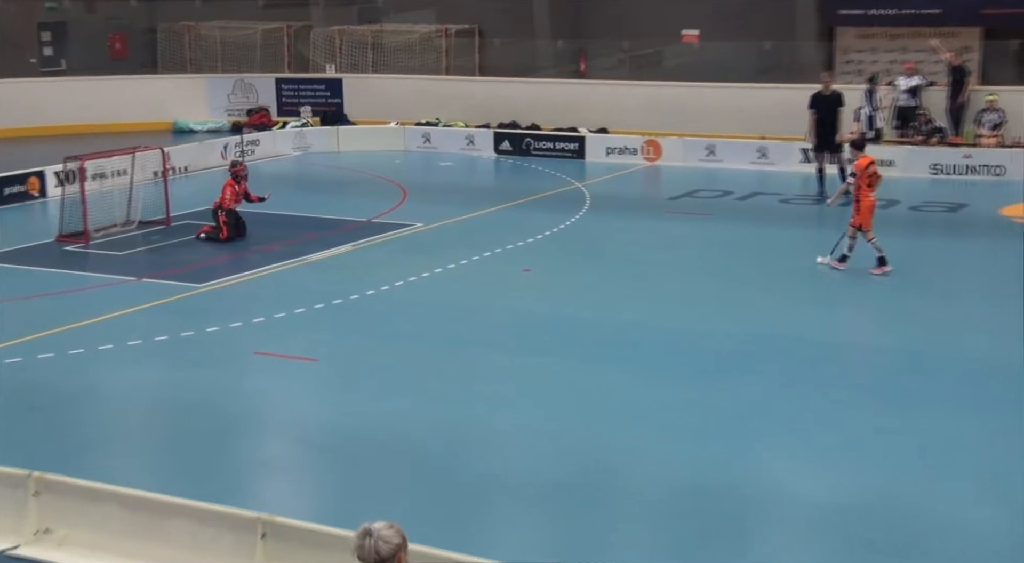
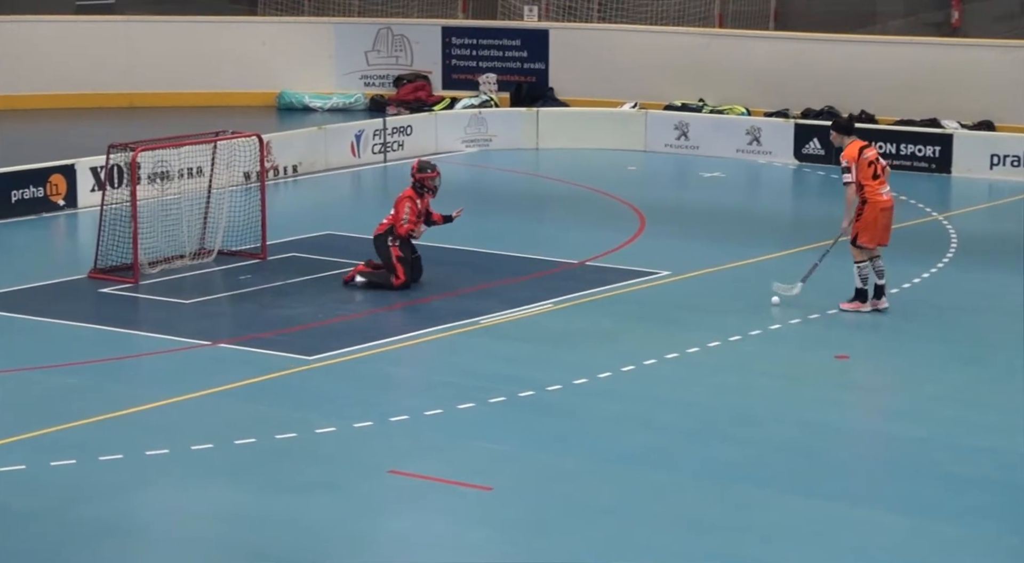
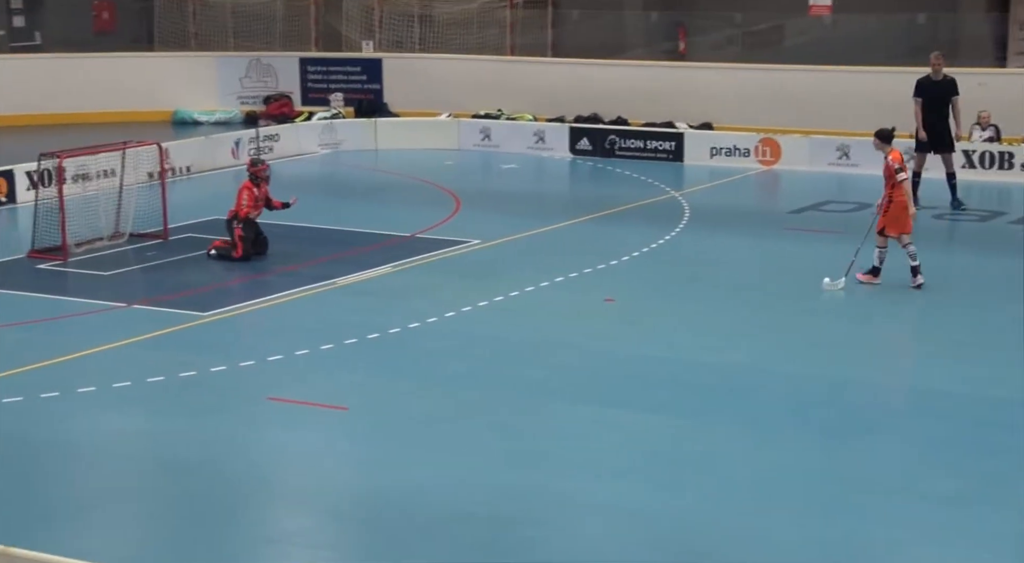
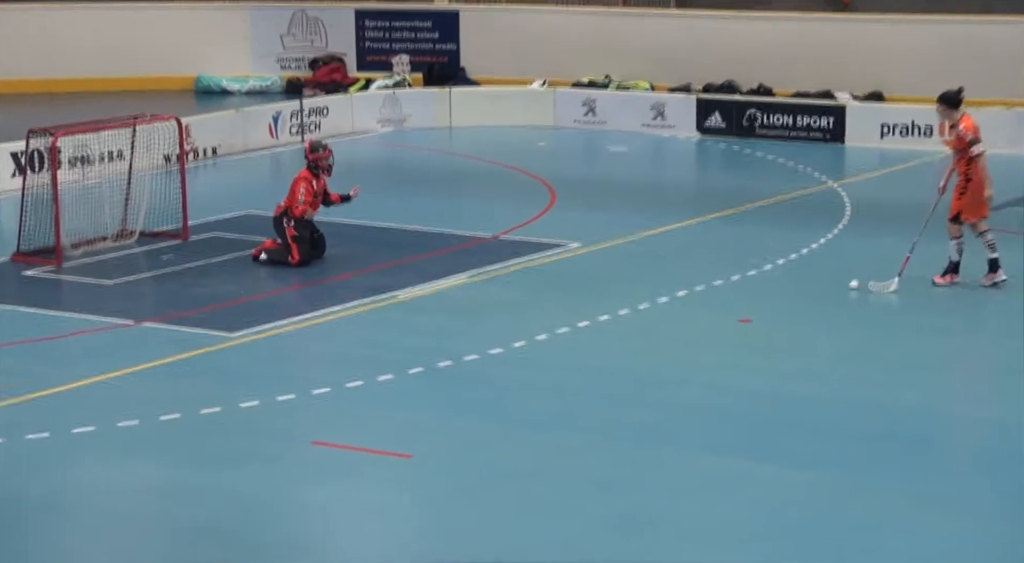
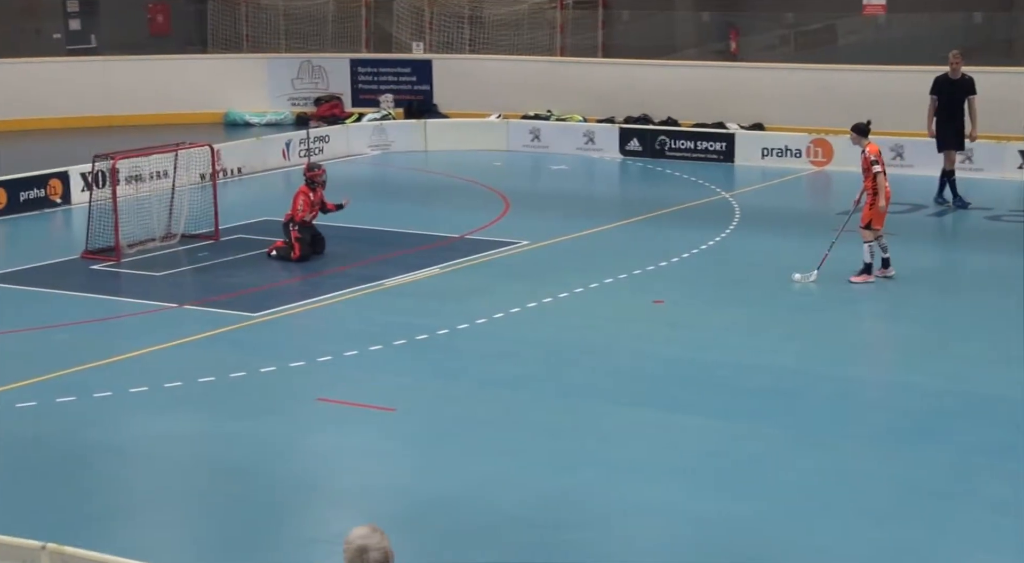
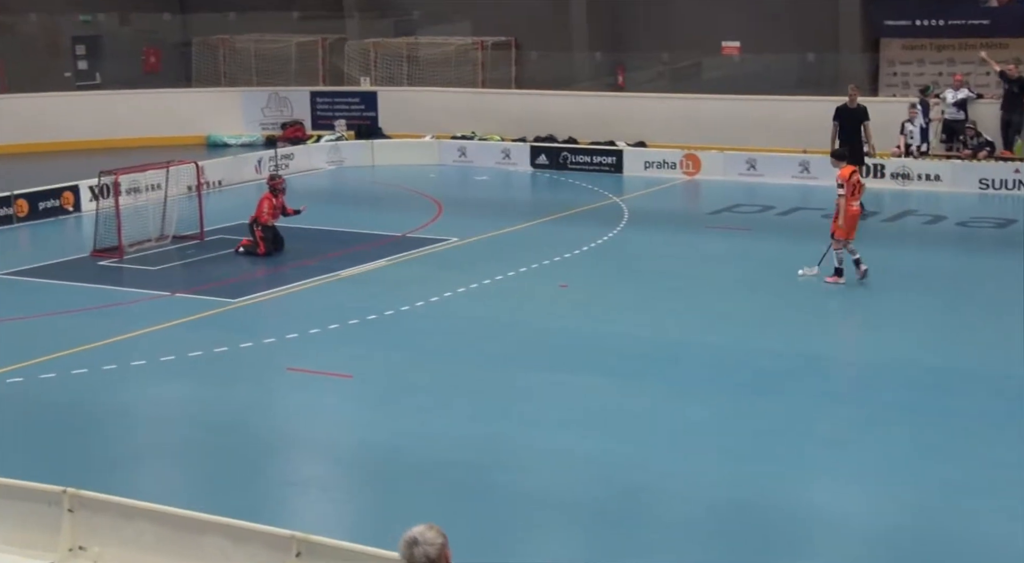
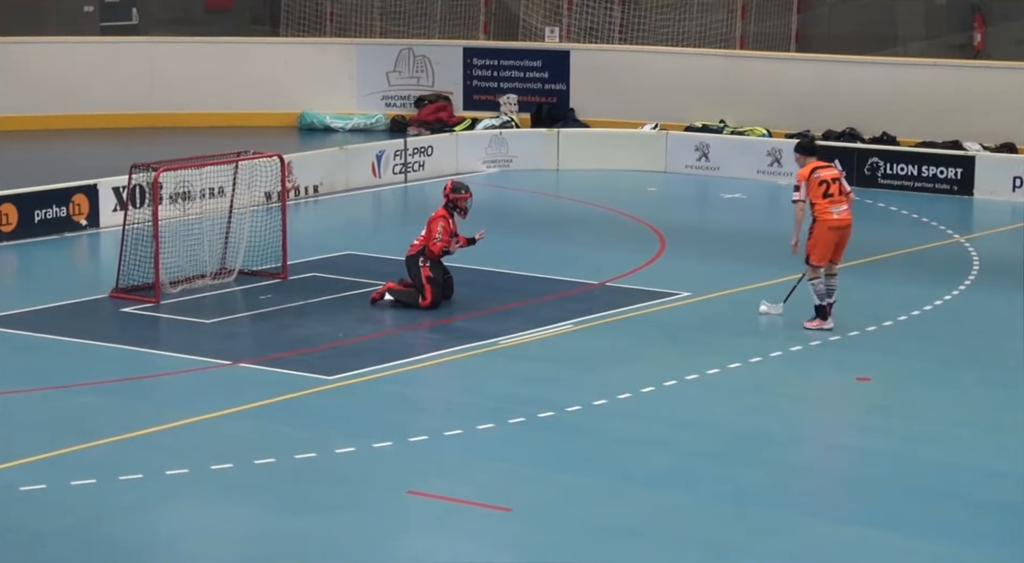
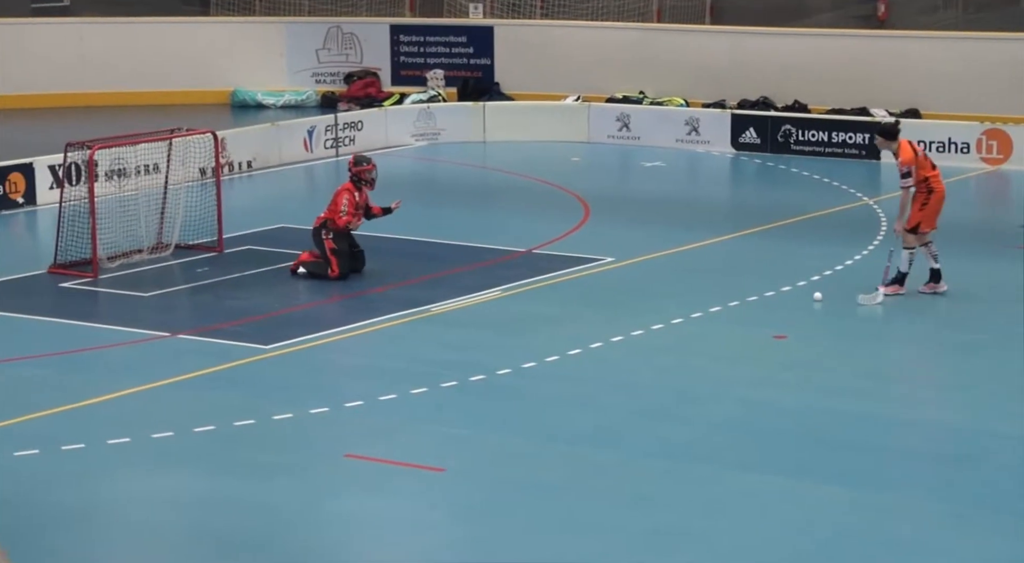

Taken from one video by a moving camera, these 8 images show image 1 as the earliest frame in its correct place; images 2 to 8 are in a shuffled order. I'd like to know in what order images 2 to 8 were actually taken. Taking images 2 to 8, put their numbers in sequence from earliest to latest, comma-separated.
6, 3, 5, 4, 8, 2, 7
